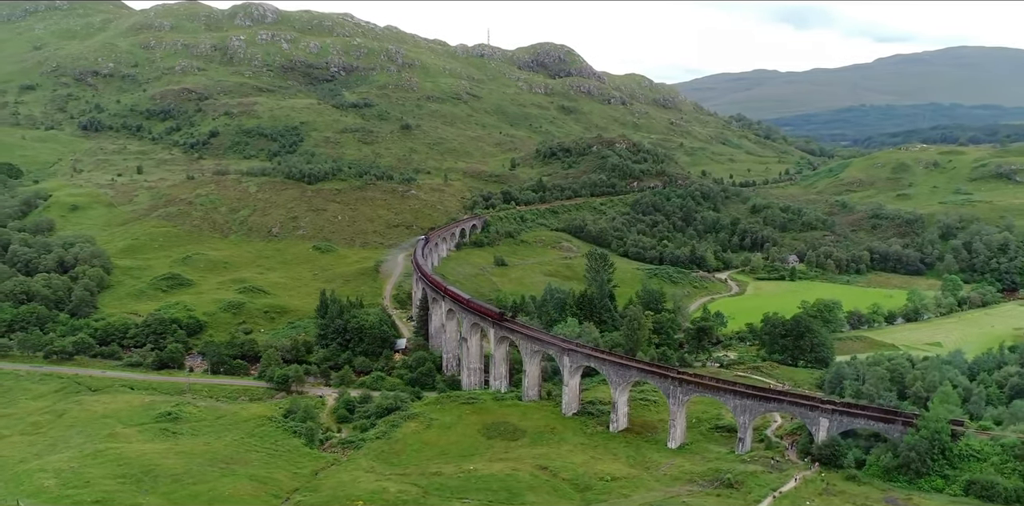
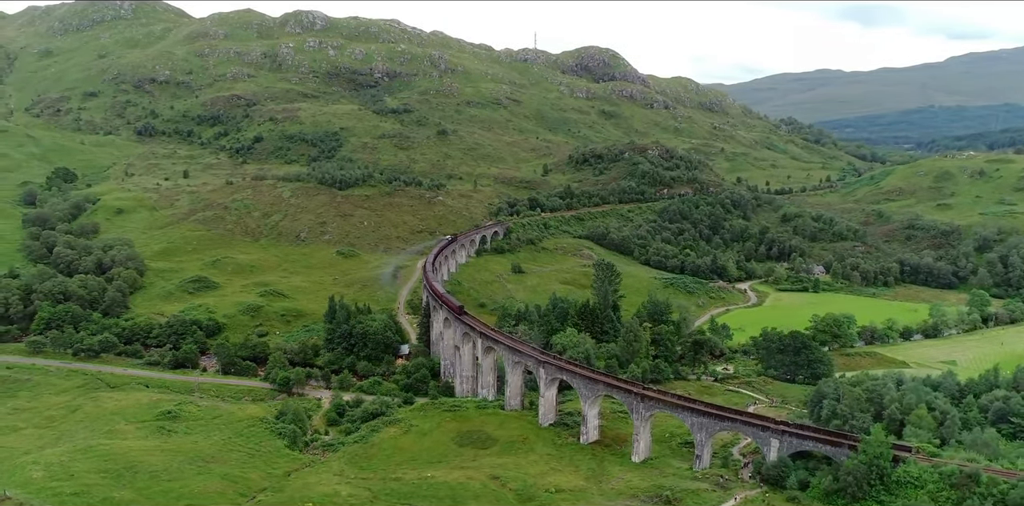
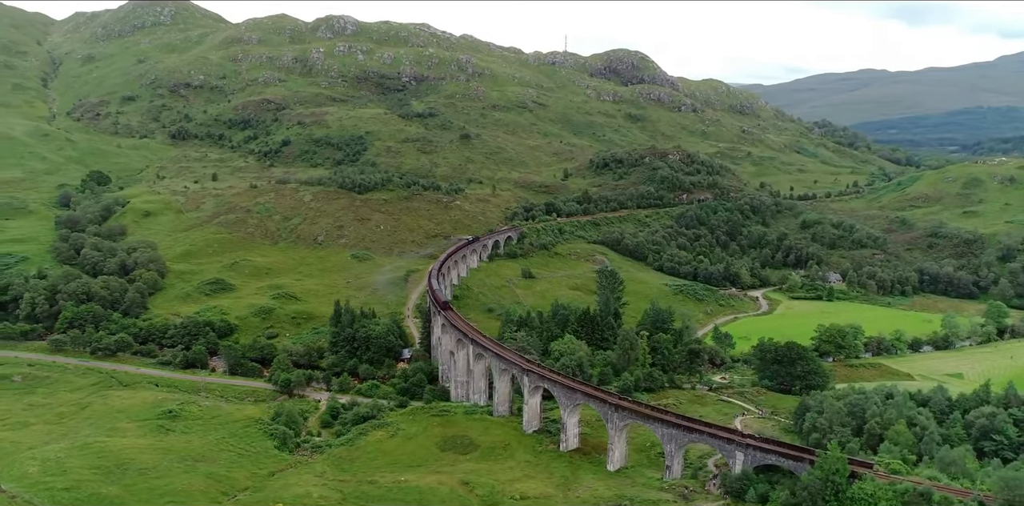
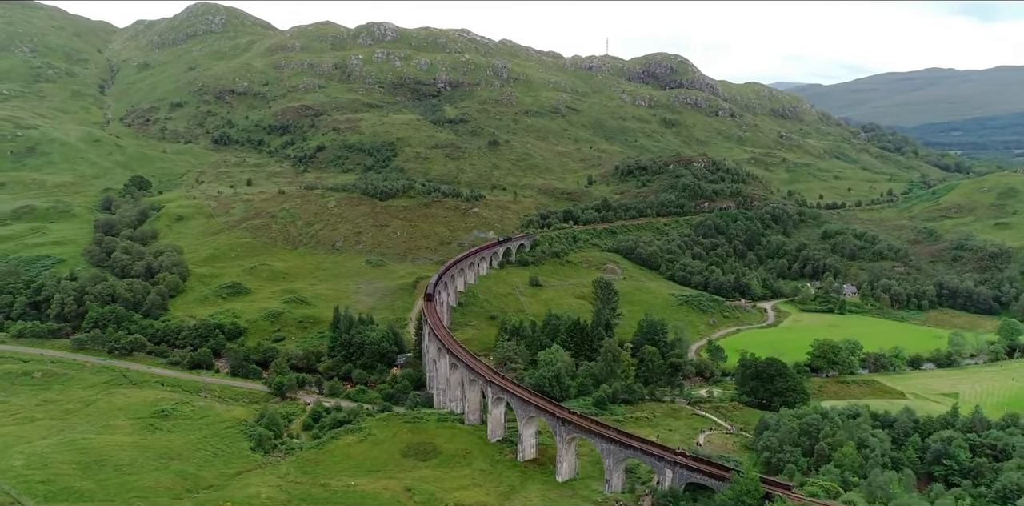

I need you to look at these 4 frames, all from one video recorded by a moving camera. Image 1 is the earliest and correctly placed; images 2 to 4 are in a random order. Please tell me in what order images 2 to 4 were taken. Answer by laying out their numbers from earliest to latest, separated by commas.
2, 3, 4
